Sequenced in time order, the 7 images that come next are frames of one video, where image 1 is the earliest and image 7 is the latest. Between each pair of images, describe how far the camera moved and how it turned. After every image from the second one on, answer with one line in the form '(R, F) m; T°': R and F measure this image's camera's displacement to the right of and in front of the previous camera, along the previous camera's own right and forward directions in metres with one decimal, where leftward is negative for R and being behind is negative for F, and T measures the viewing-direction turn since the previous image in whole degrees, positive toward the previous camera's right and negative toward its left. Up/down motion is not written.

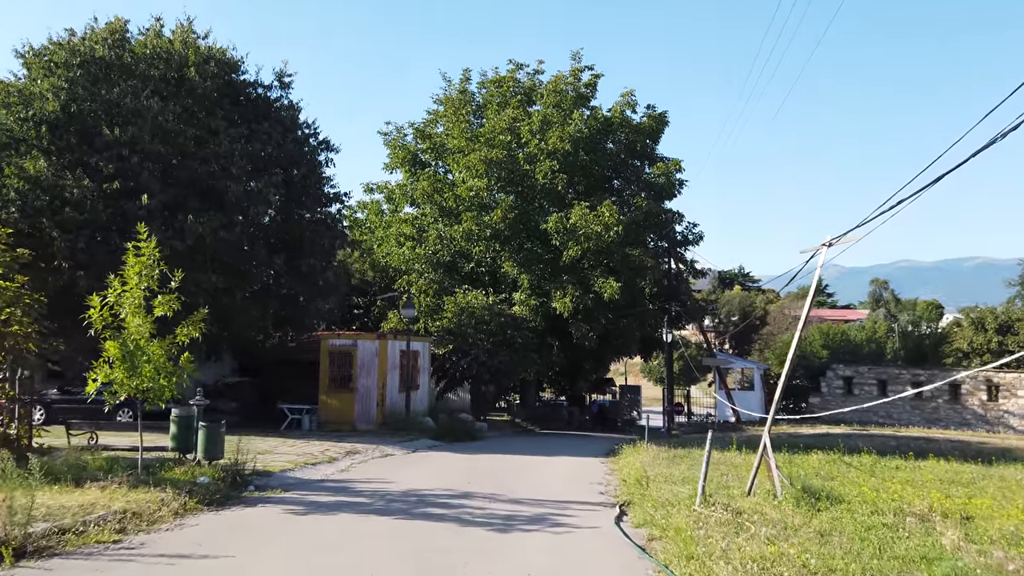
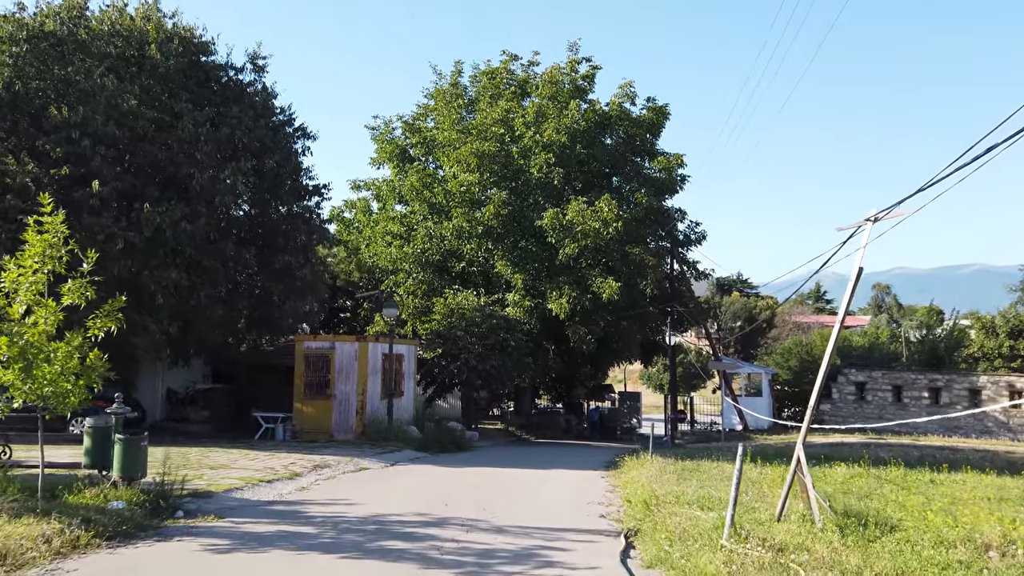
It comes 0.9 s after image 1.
(+0.2, +1.7) m; 0°
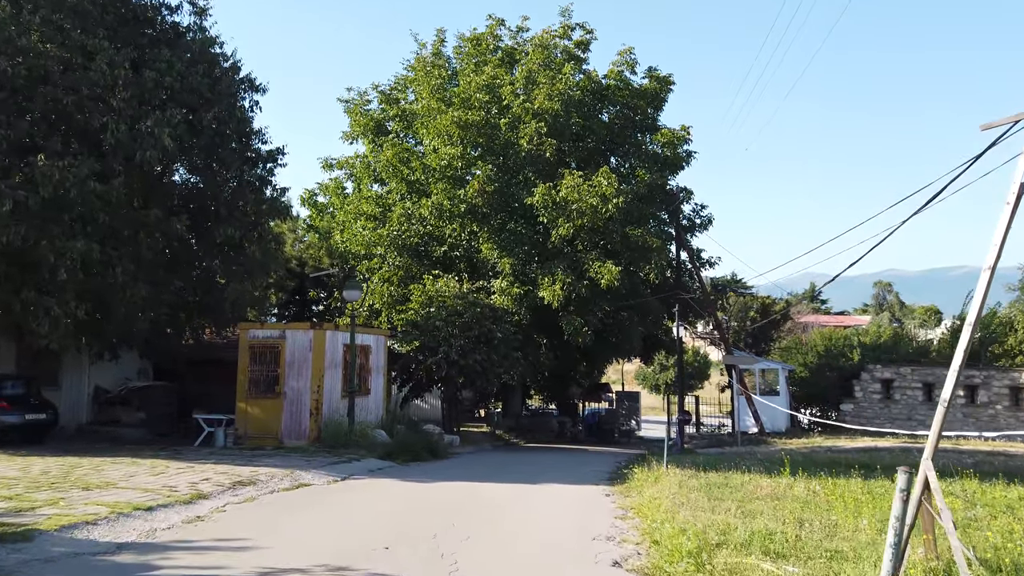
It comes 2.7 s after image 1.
(+0.2, +3.1) m; +1°
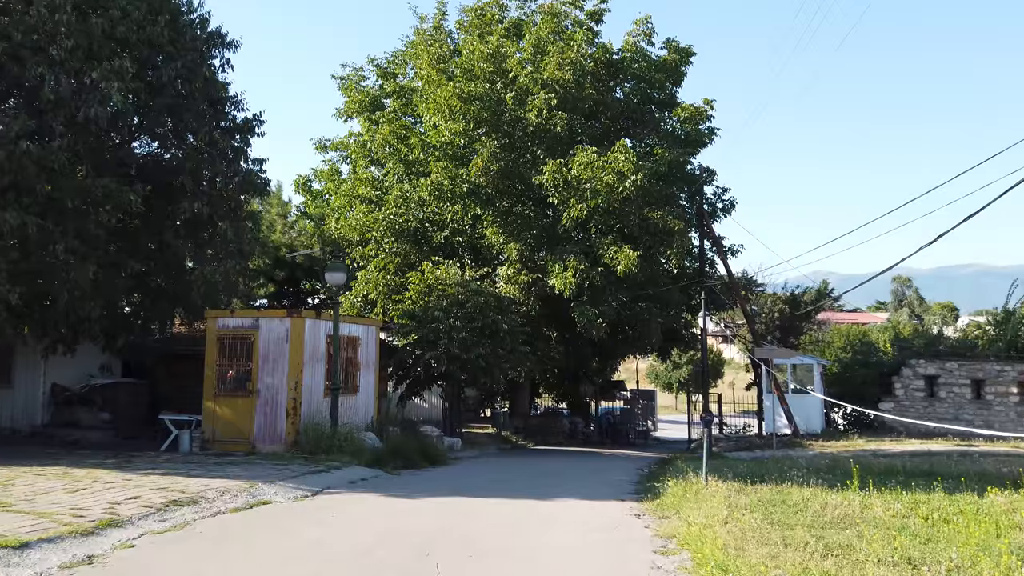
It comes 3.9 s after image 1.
(0.0, +2.2) m; -1°
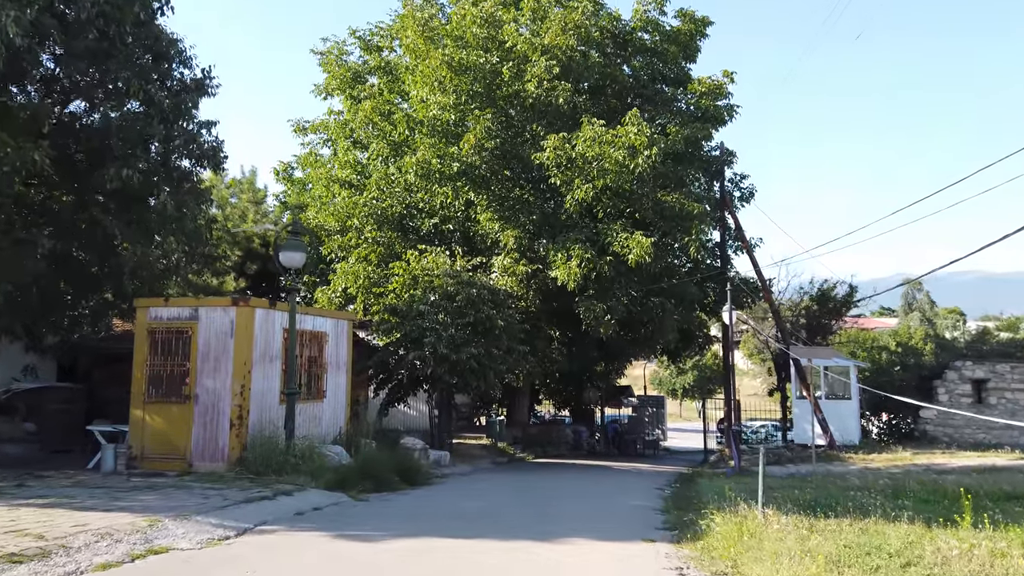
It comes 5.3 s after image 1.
(+0.1, +2.6) m; 0°
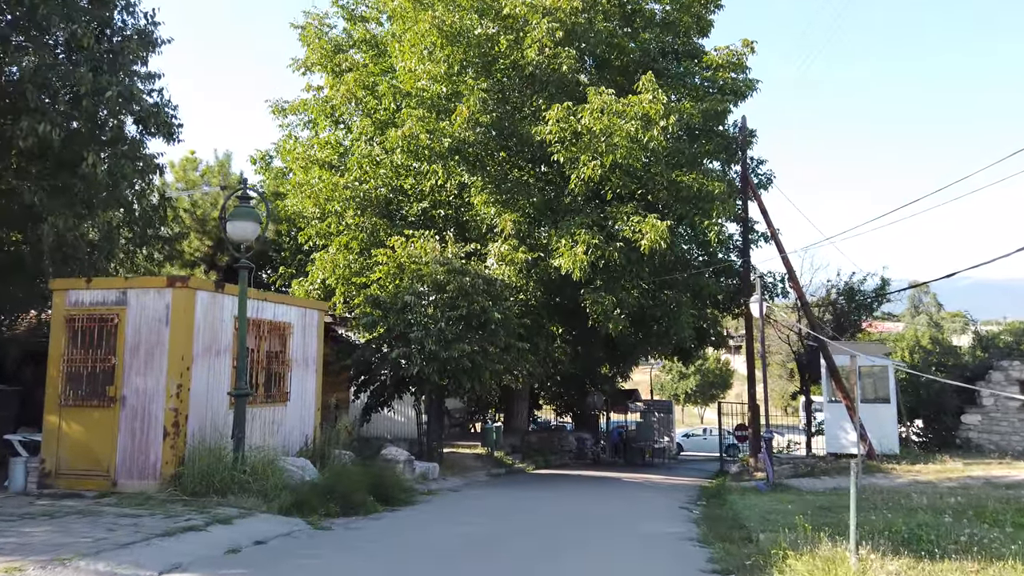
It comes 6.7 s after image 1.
(0.0, +2.2) m; 0°
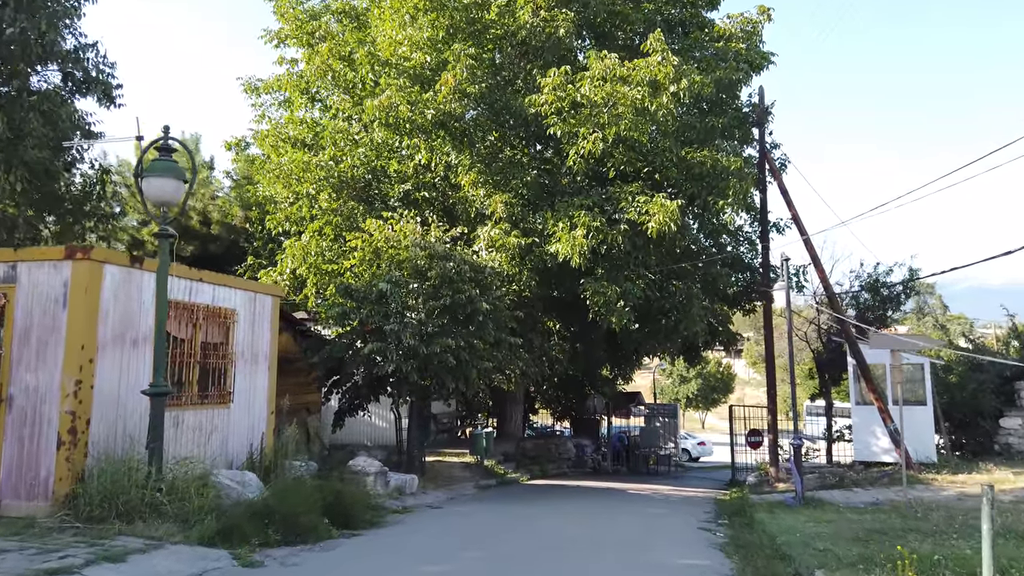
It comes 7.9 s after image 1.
(+0.1, +1.9) m; 0°
